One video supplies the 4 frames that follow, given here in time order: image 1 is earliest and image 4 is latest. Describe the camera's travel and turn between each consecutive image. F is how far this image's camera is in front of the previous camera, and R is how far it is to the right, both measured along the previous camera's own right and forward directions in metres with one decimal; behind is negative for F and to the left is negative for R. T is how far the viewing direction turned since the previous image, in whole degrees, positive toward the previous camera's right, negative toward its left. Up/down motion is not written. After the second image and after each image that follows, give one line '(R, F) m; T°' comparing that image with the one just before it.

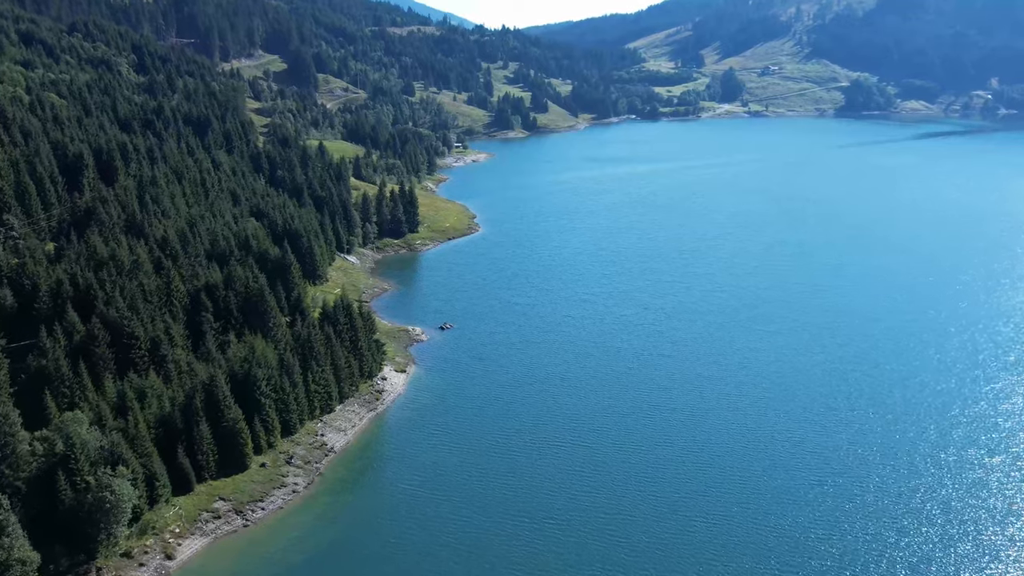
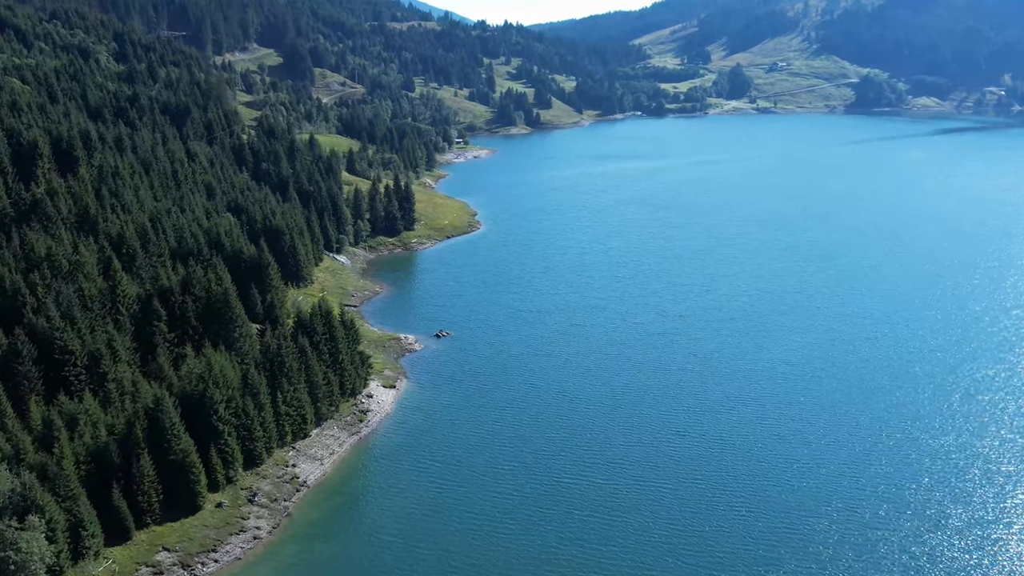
(-0.2, +12.5) m; 0°
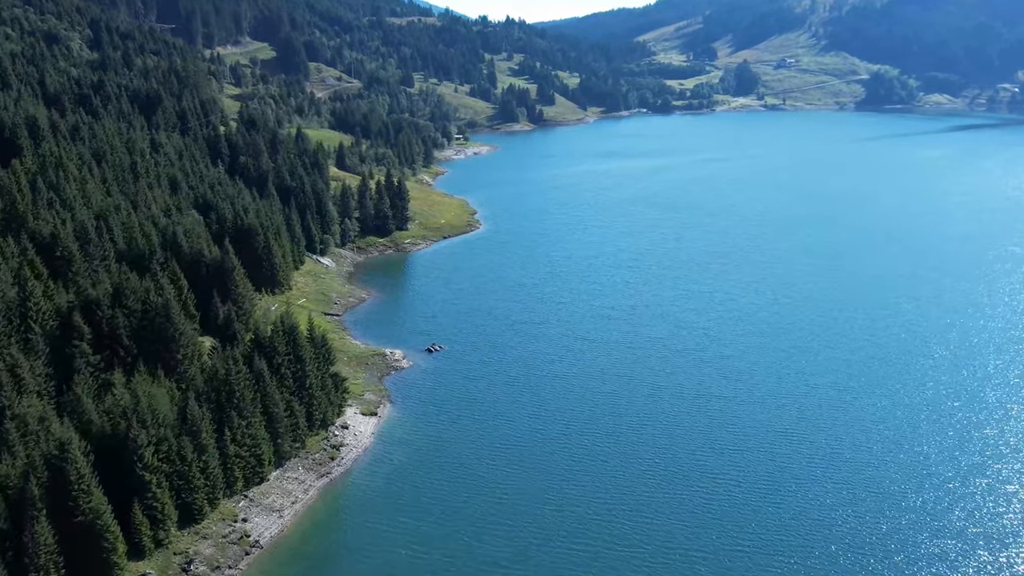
(0.0, +13.7) m; 0°
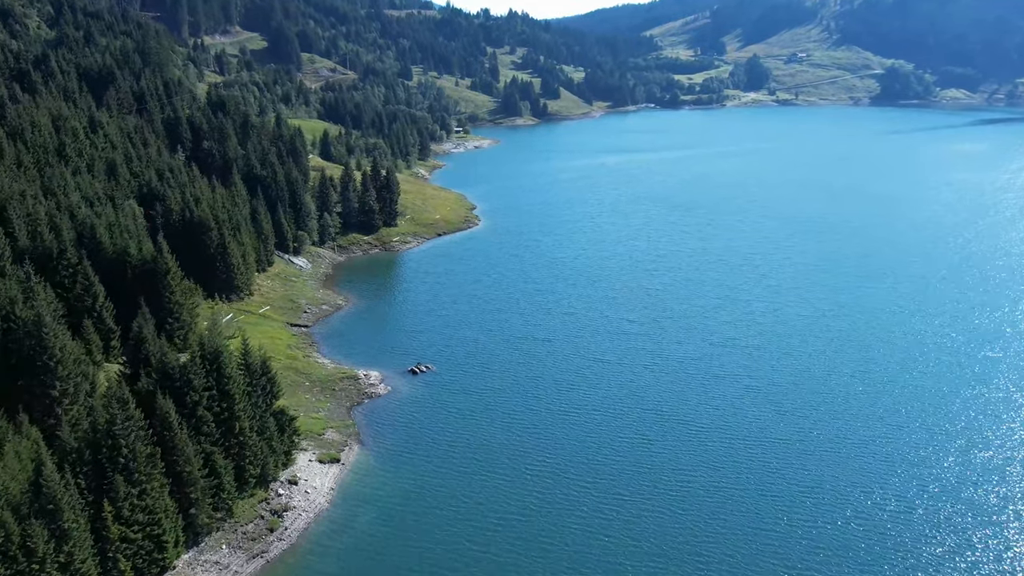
(0.0, +17.7) m; 0°
